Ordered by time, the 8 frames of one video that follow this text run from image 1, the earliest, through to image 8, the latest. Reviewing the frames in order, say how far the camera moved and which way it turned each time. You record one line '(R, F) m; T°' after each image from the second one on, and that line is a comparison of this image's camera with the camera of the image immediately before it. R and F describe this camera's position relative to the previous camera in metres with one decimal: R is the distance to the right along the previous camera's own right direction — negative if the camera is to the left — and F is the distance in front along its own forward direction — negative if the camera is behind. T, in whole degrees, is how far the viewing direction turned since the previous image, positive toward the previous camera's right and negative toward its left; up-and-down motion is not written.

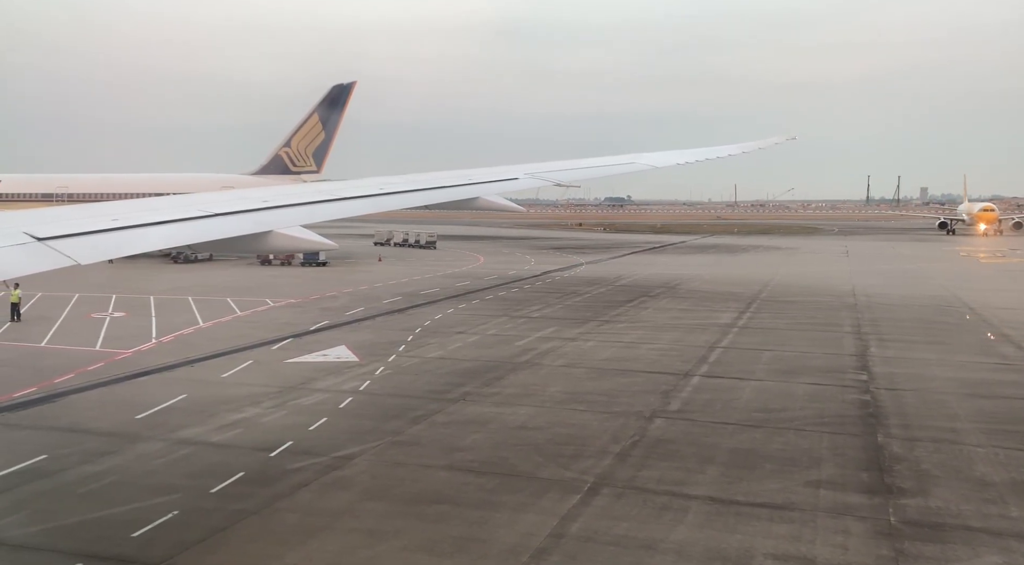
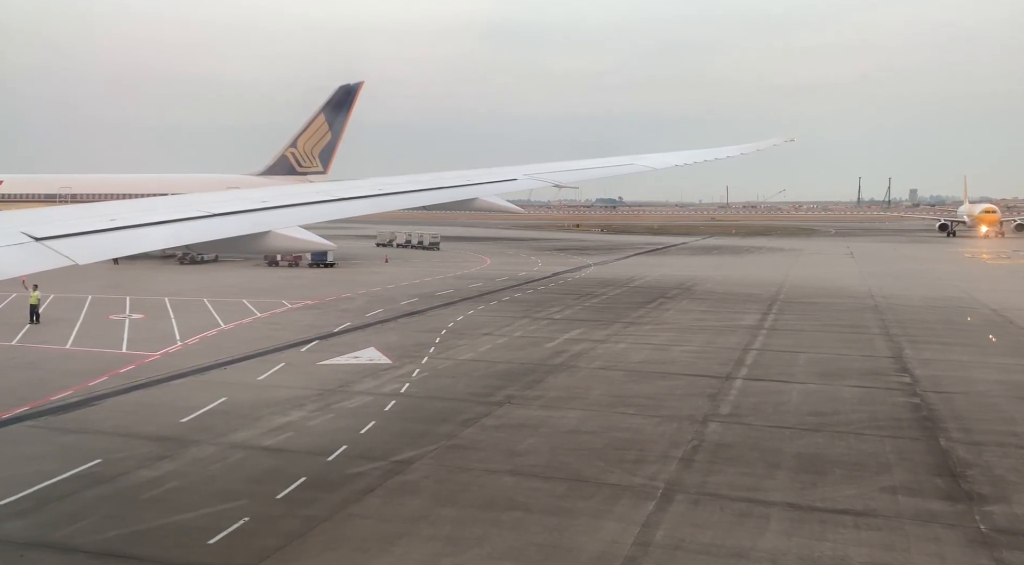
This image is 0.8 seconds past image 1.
(-1.0, +0.2) m; 0°
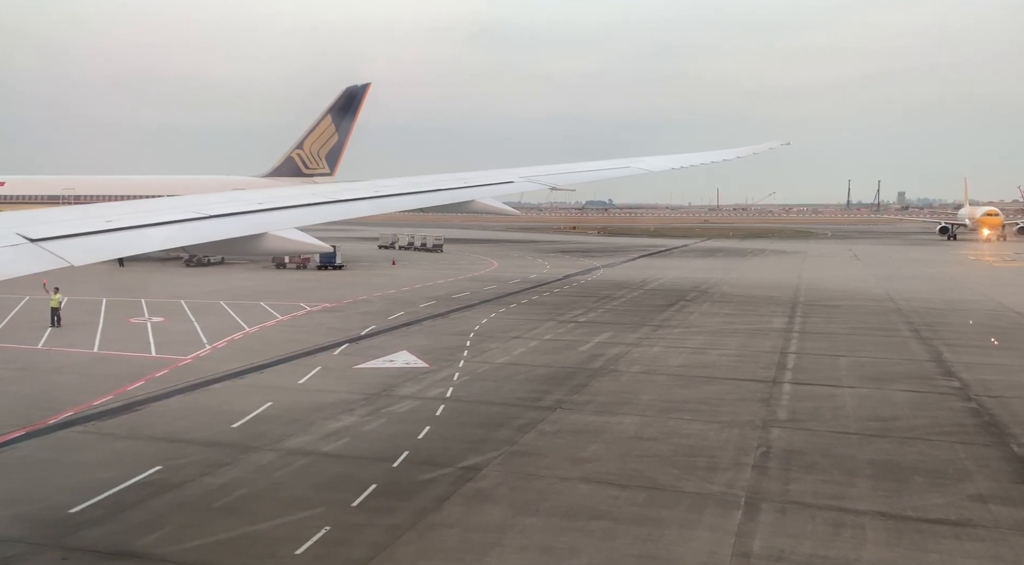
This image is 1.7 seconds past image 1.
(-1.1, +0.2) m; 0°
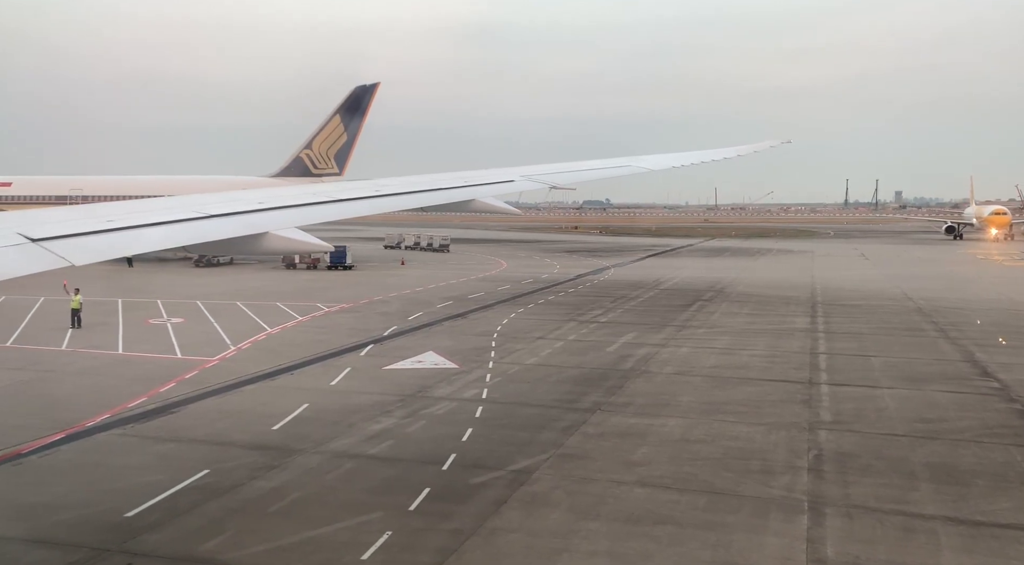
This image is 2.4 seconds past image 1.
(-0.7, +0.2) m; 0°
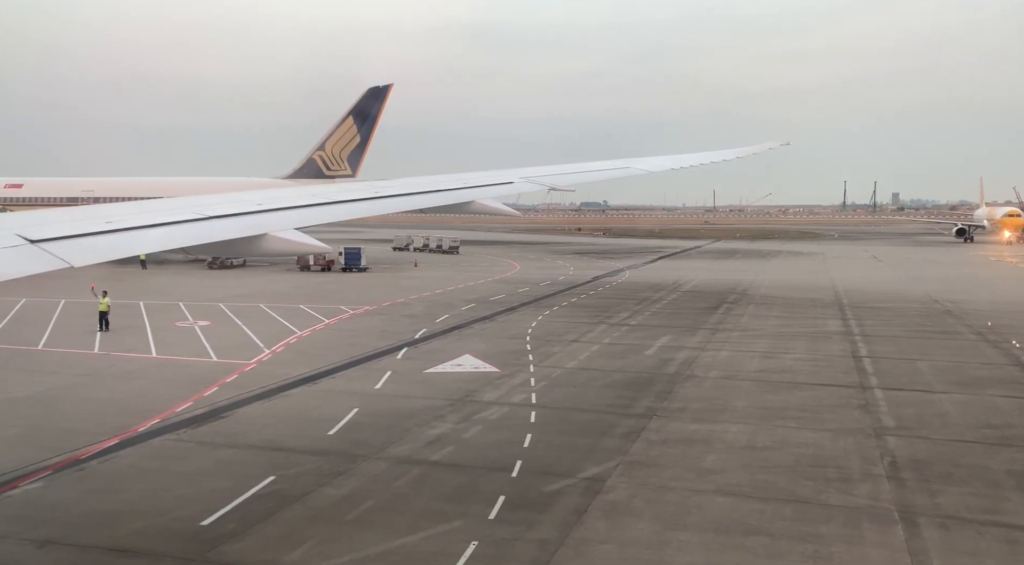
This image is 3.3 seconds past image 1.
(-1.0, +0.2) m; 0°
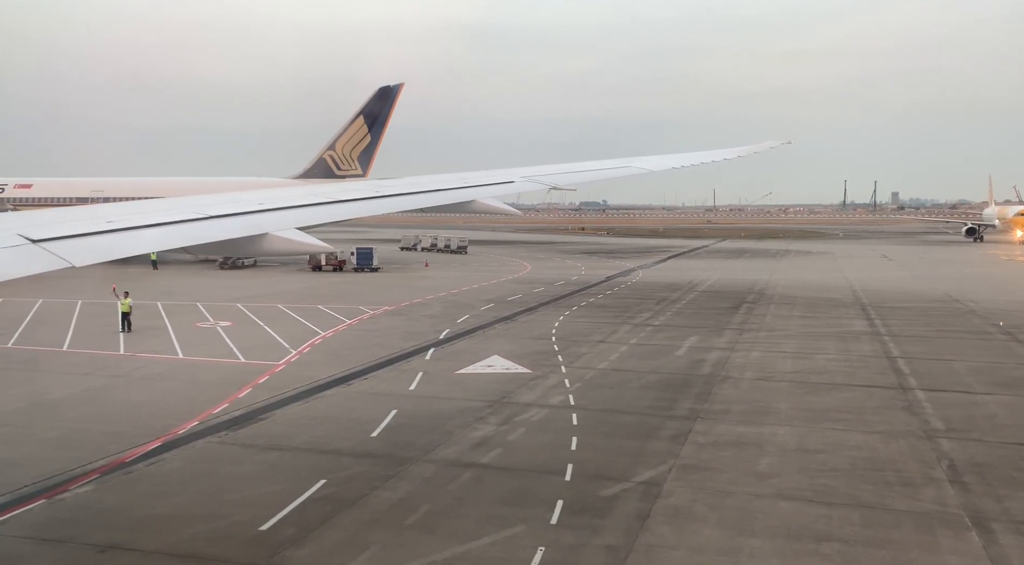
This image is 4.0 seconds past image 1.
(-0.7, +0.2) m; 0°
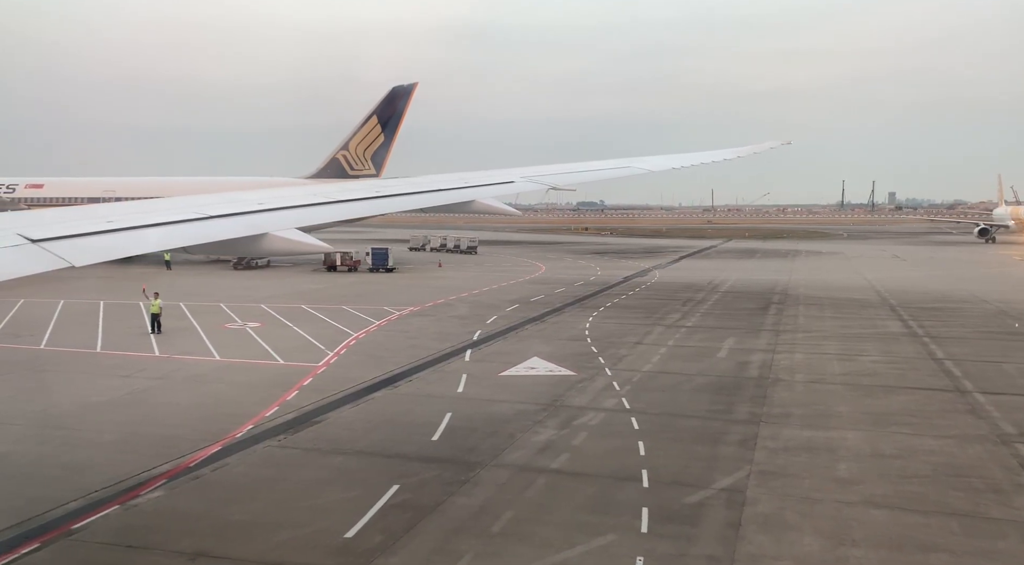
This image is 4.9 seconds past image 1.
(-1.0, +0.2) m; 0°
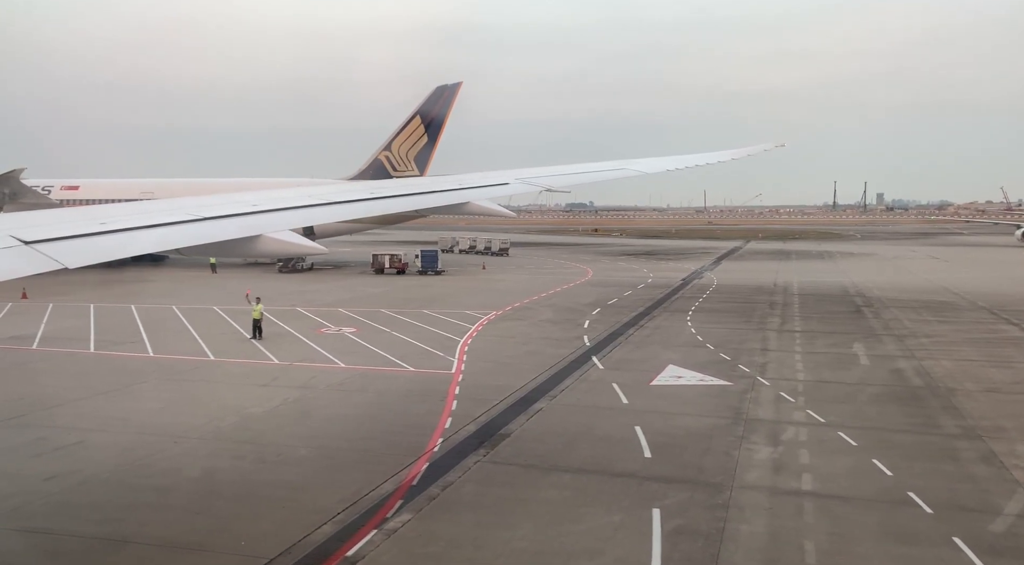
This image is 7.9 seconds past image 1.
(-3.5, +0.8) m; -1°
